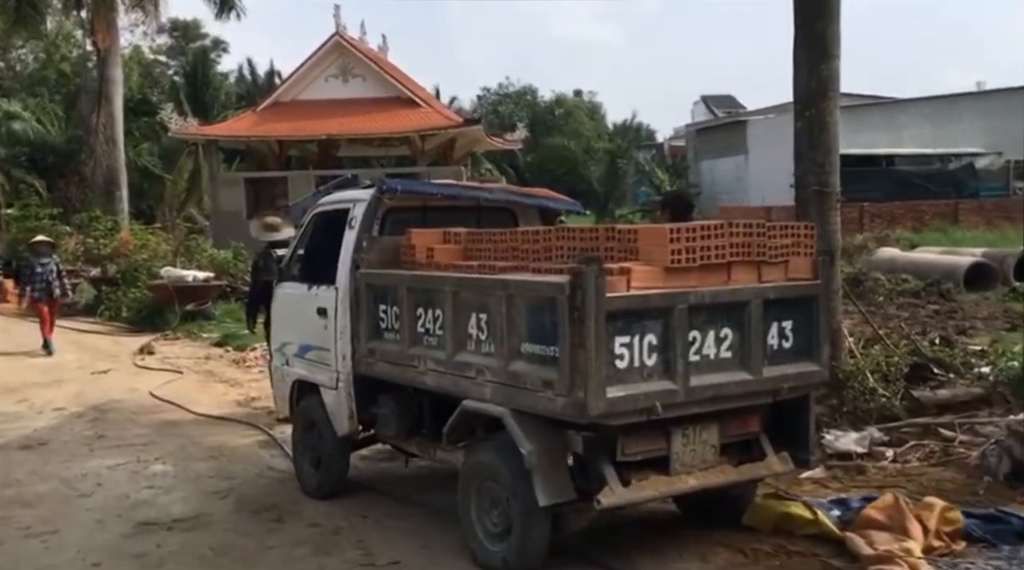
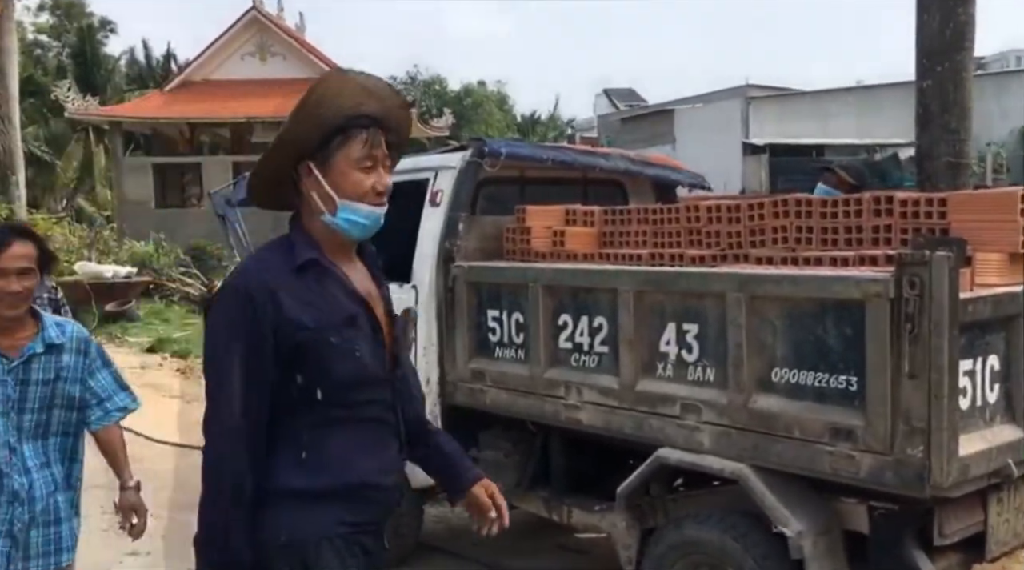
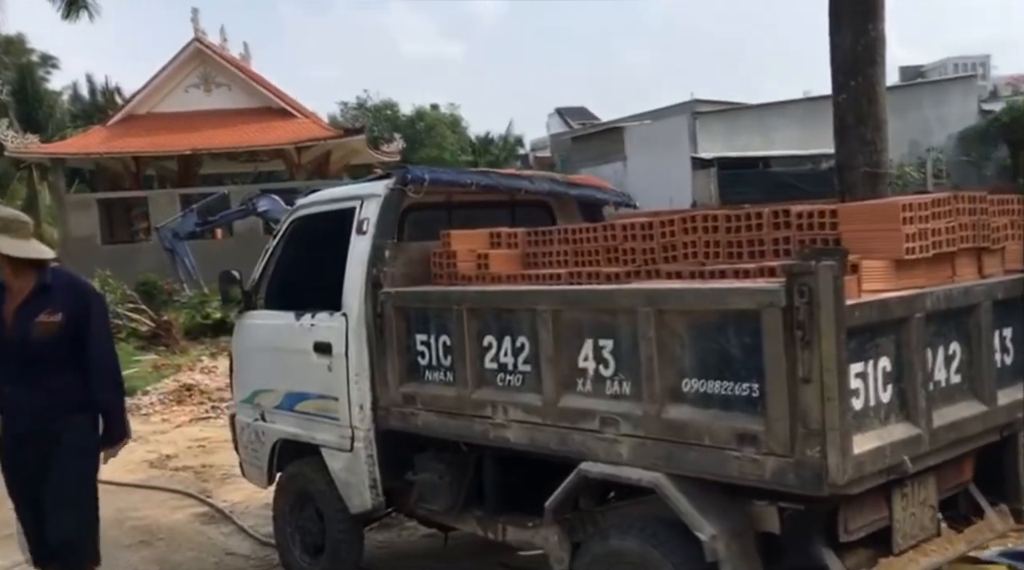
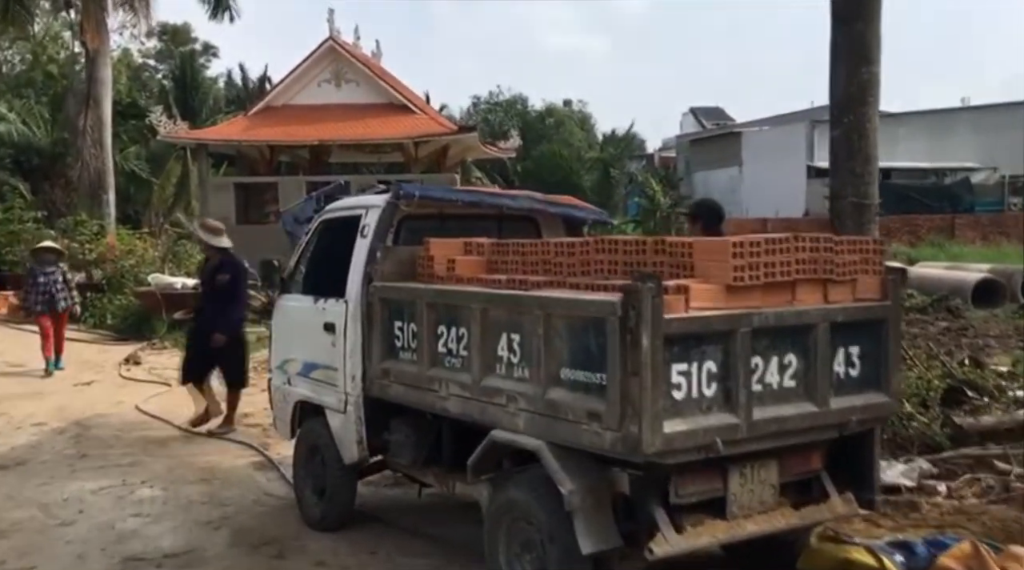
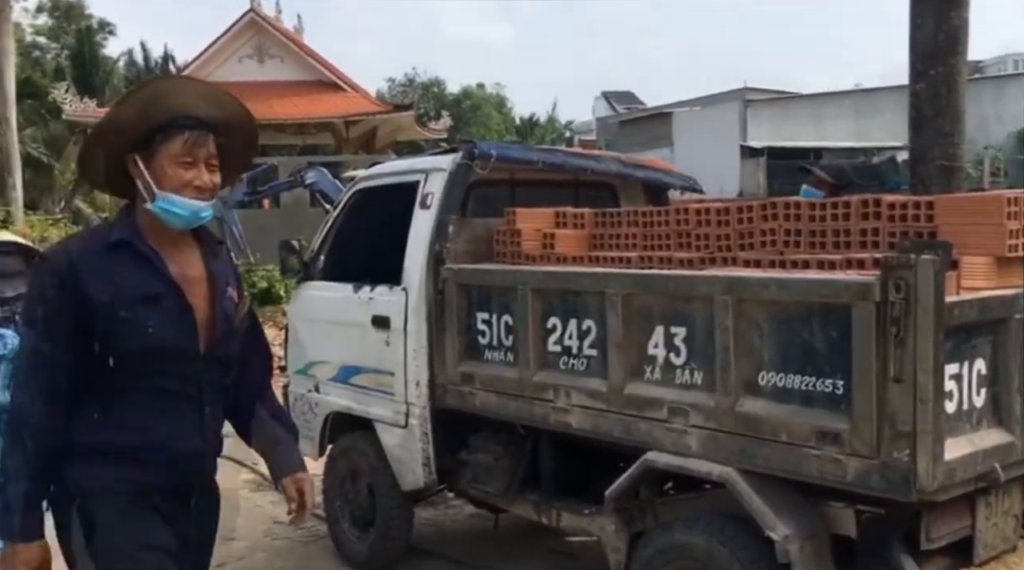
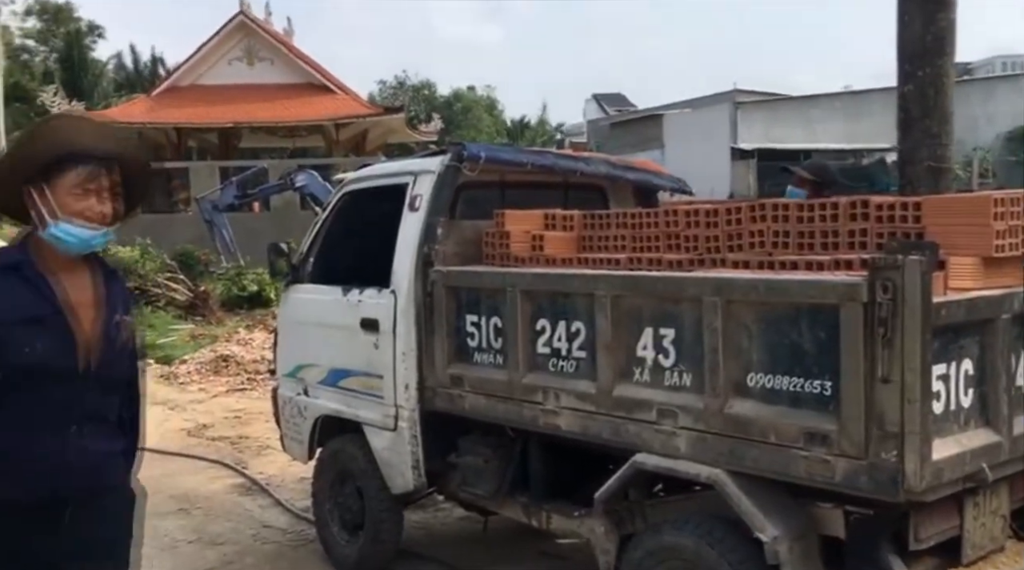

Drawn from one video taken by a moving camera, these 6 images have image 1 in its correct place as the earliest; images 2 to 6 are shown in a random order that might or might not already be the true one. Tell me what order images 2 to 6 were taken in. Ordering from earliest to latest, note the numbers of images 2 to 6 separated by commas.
4, 3, 6, 5, 2
